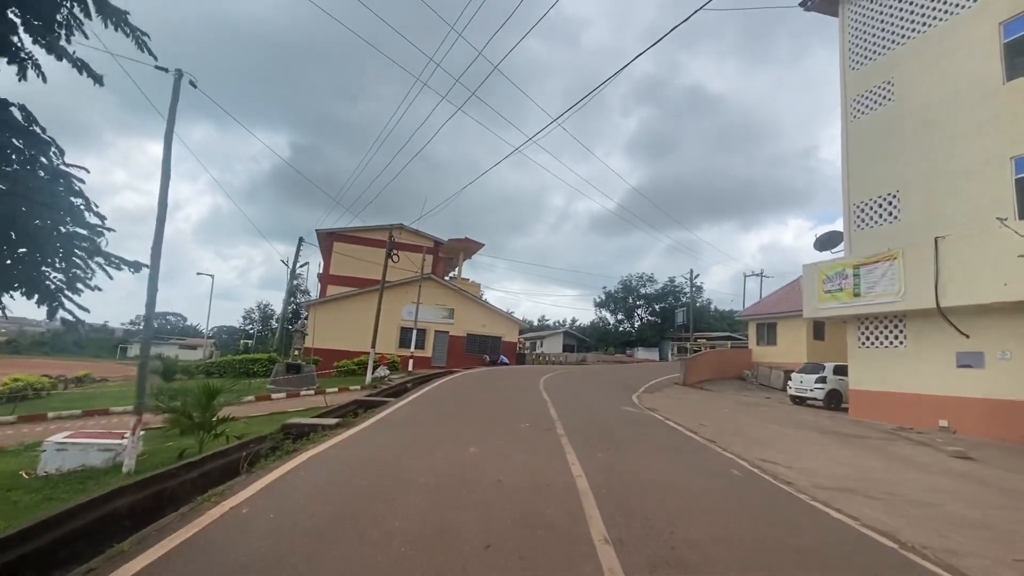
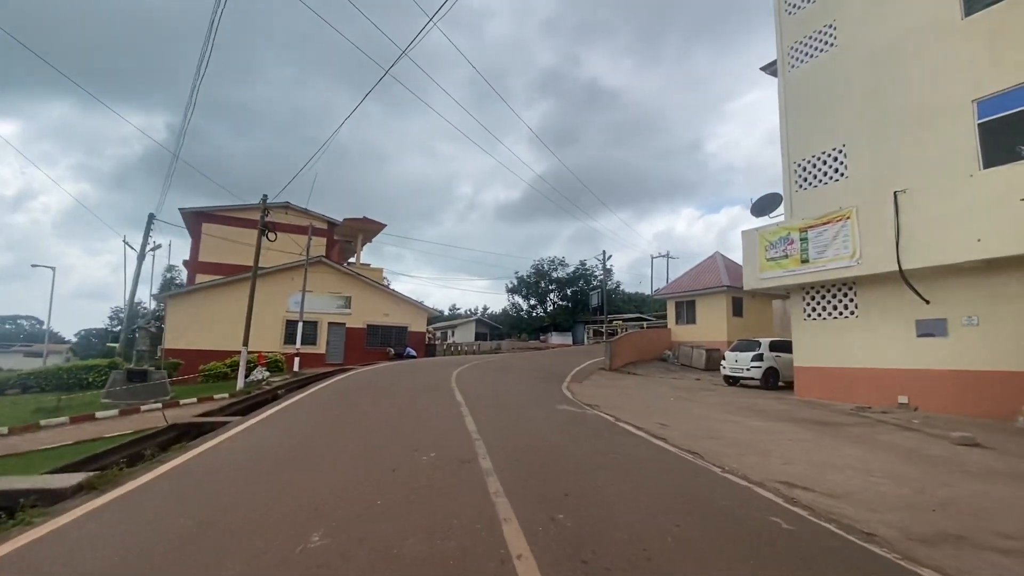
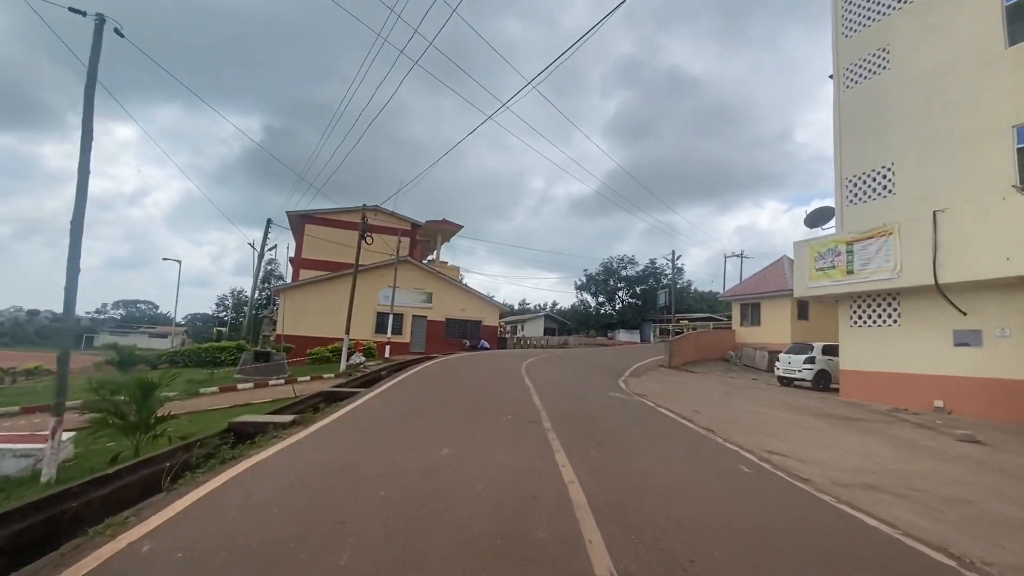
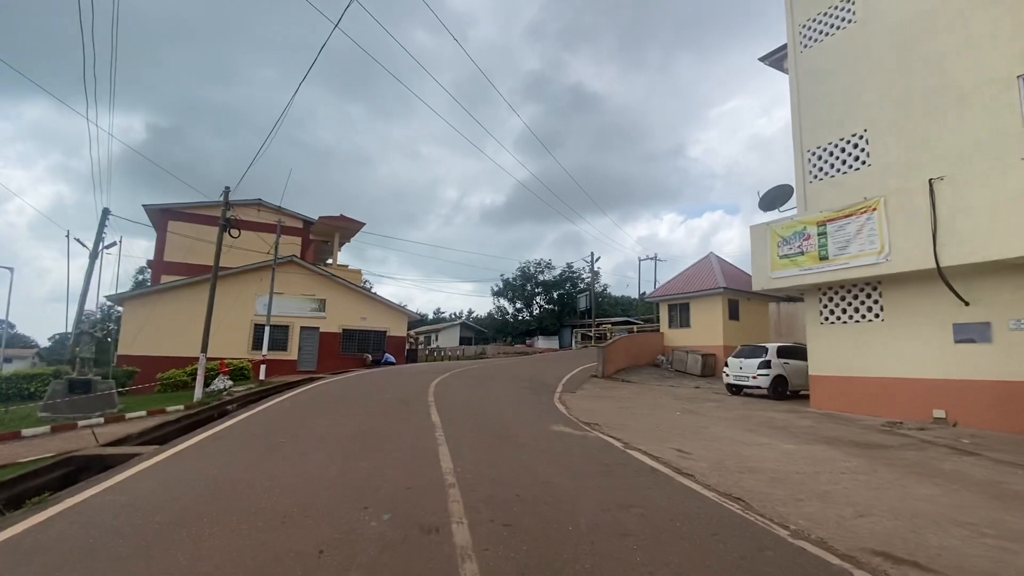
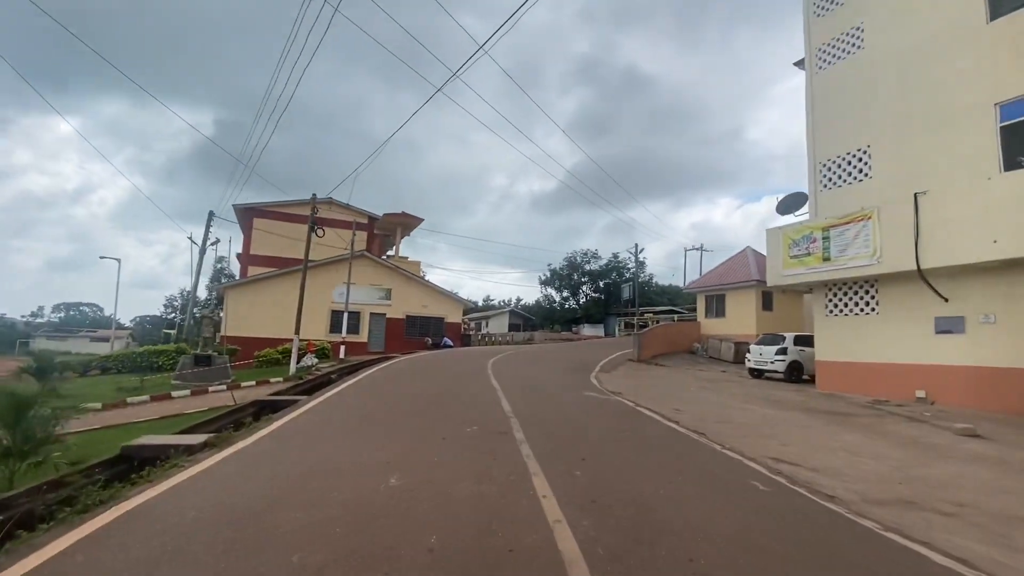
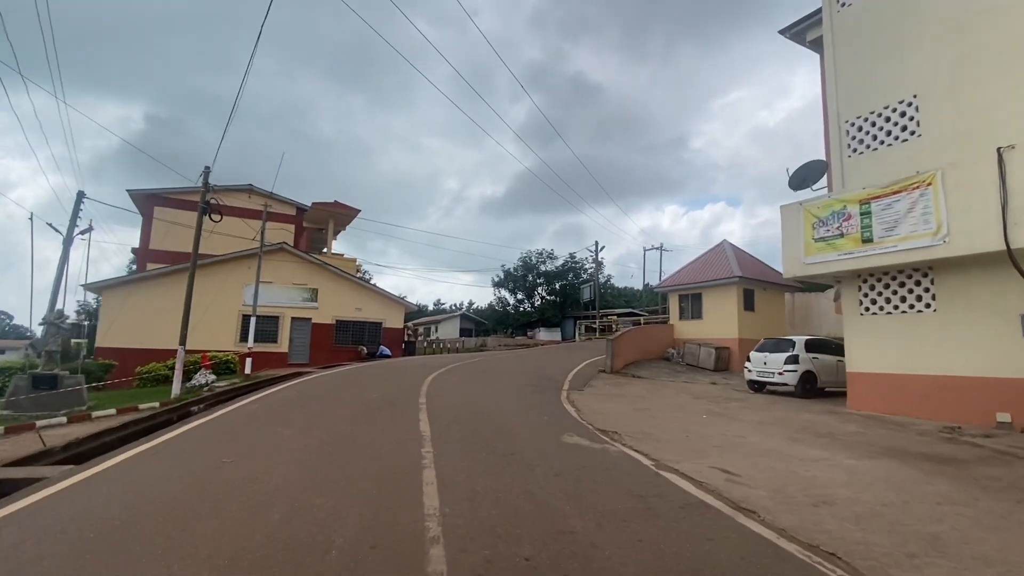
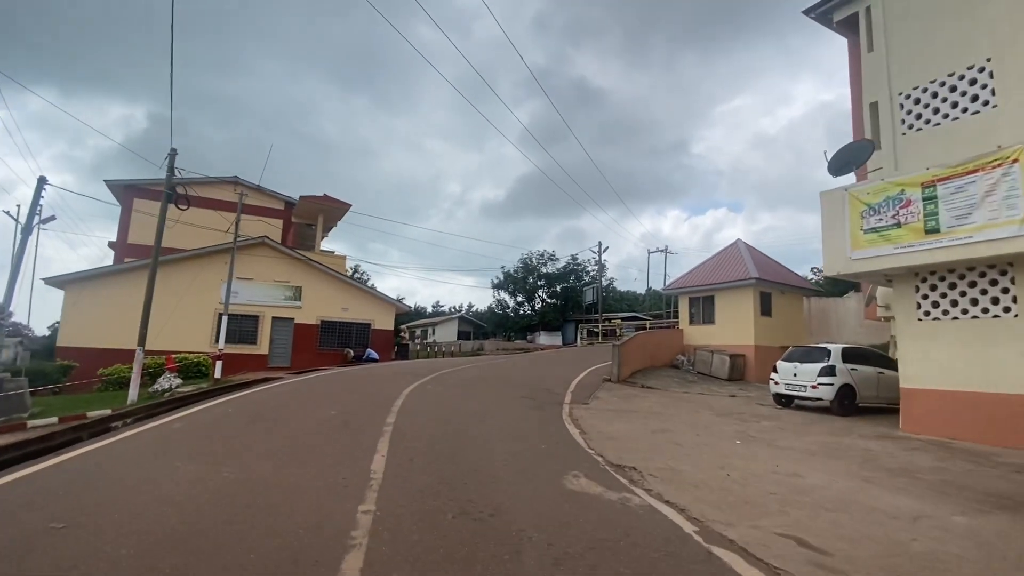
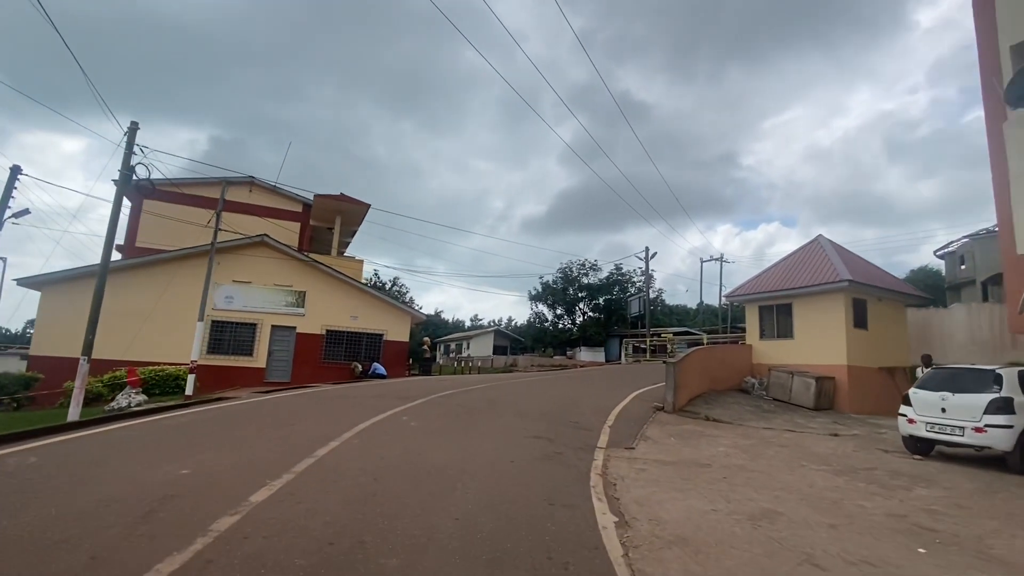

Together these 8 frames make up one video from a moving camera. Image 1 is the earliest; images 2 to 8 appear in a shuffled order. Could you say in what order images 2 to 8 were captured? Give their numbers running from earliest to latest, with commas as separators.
3, 5, 2, 4, 6, 7, 8
